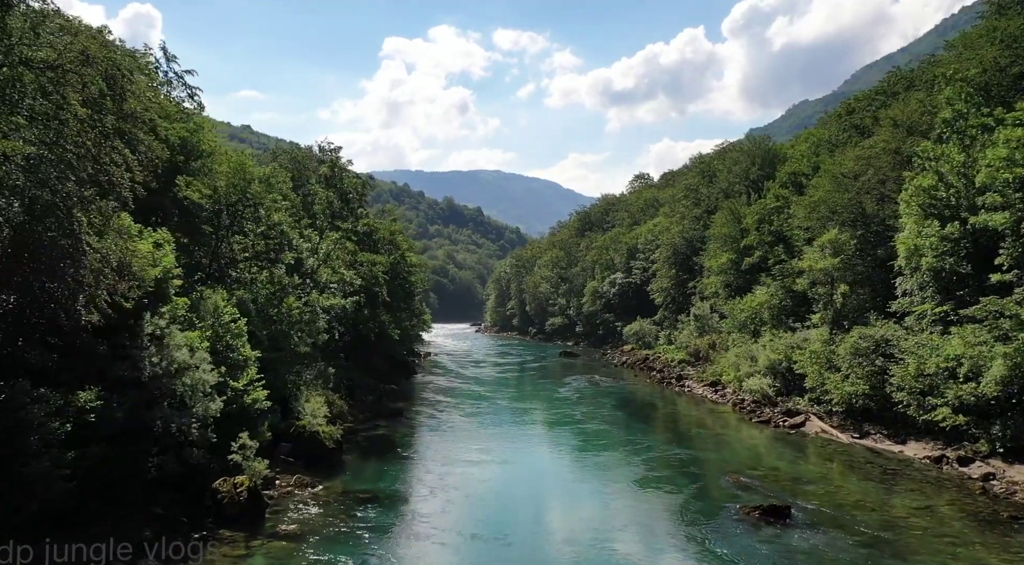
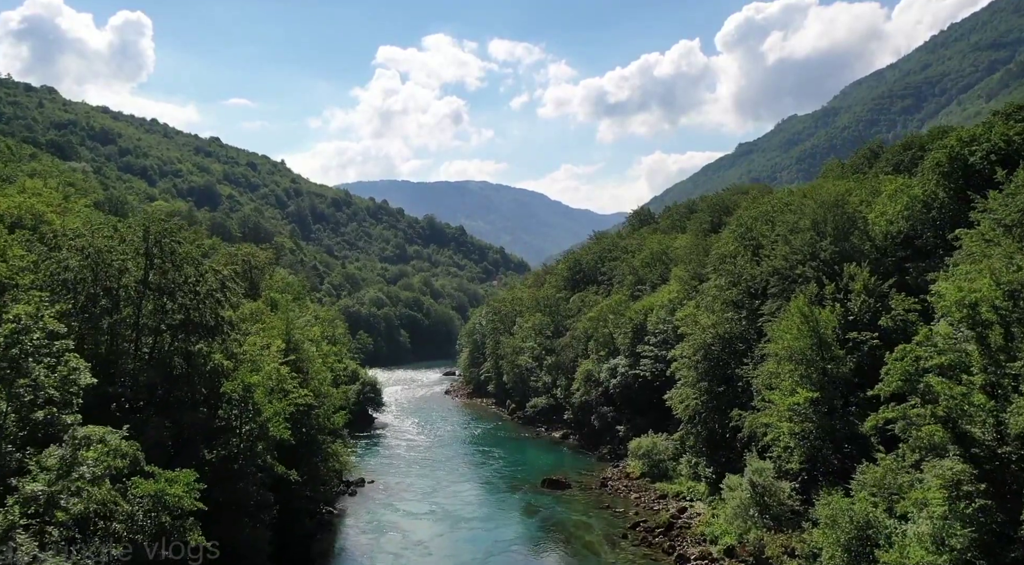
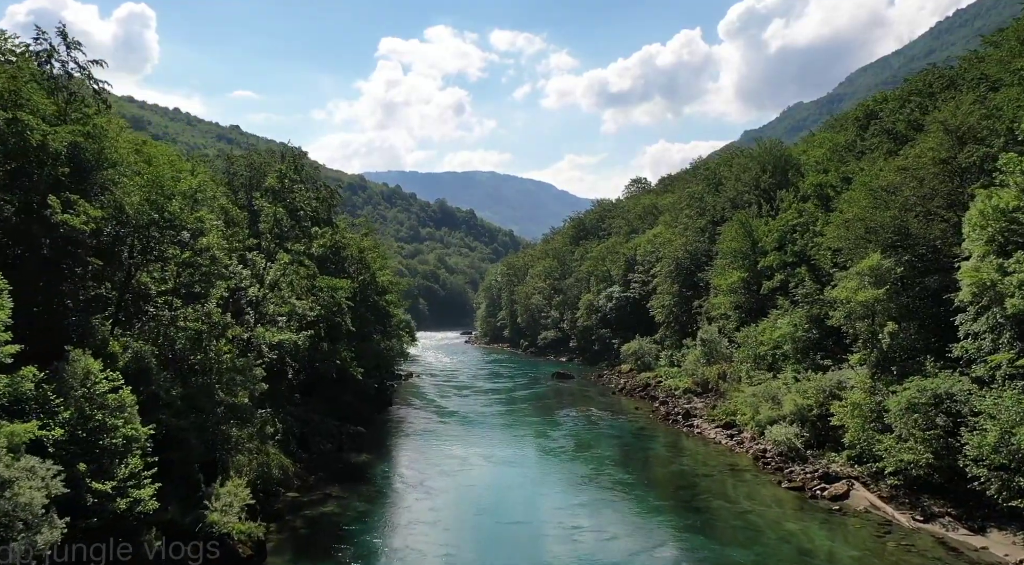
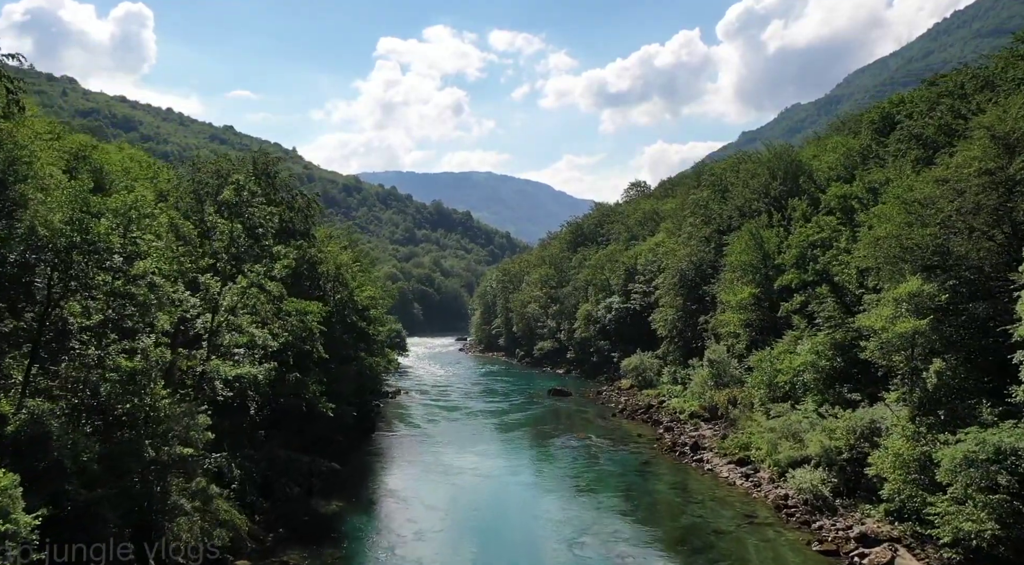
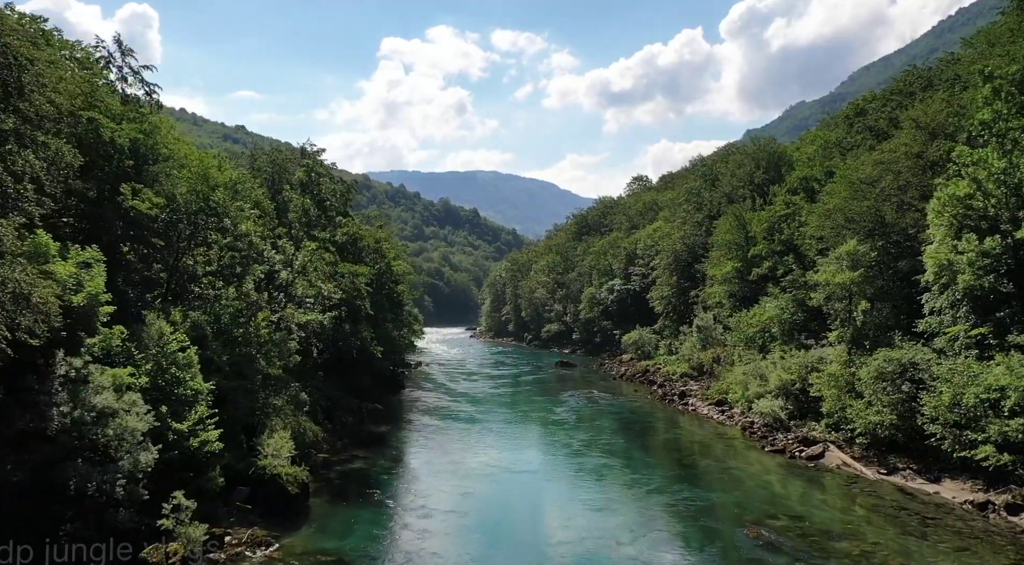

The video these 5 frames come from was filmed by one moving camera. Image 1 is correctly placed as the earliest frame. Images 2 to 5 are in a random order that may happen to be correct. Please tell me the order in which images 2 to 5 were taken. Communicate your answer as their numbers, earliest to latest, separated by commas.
5, 3, 4, 2
